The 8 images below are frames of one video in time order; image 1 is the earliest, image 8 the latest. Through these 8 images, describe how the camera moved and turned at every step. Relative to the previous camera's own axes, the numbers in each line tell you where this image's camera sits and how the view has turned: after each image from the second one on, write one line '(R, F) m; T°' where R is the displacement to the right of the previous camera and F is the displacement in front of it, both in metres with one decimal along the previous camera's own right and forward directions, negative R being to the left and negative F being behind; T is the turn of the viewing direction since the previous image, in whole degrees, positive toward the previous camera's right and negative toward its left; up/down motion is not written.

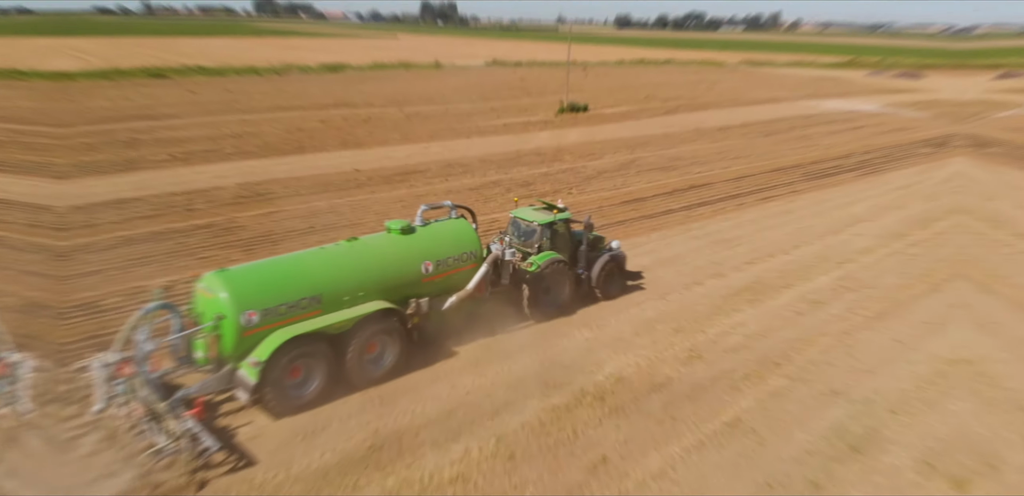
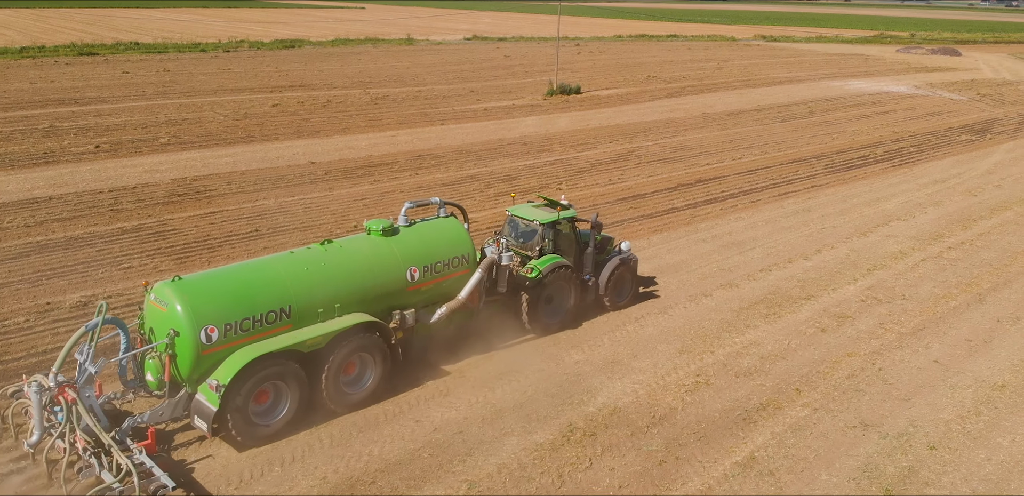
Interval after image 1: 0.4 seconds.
(-1.0, +3.8) m; +3°
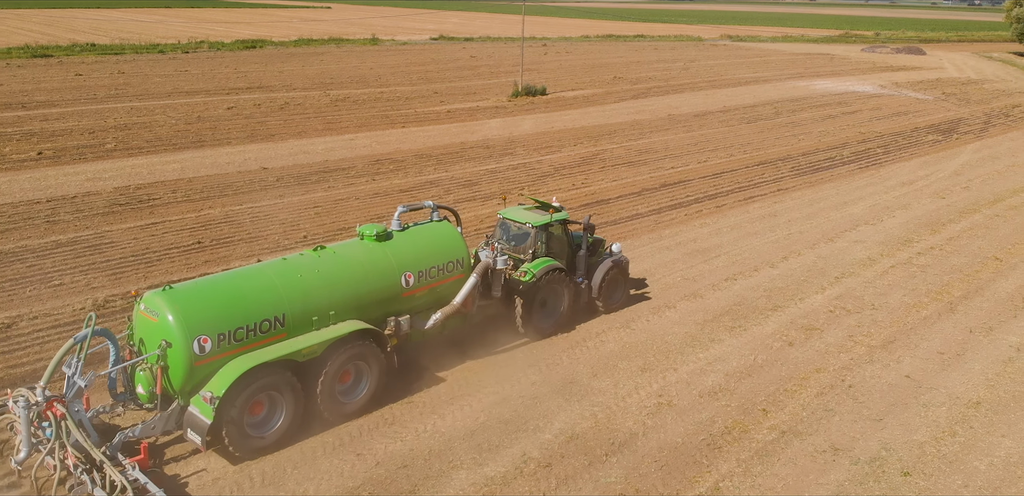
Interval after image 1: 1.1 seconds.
(+0.2, +0.6) m; +2°
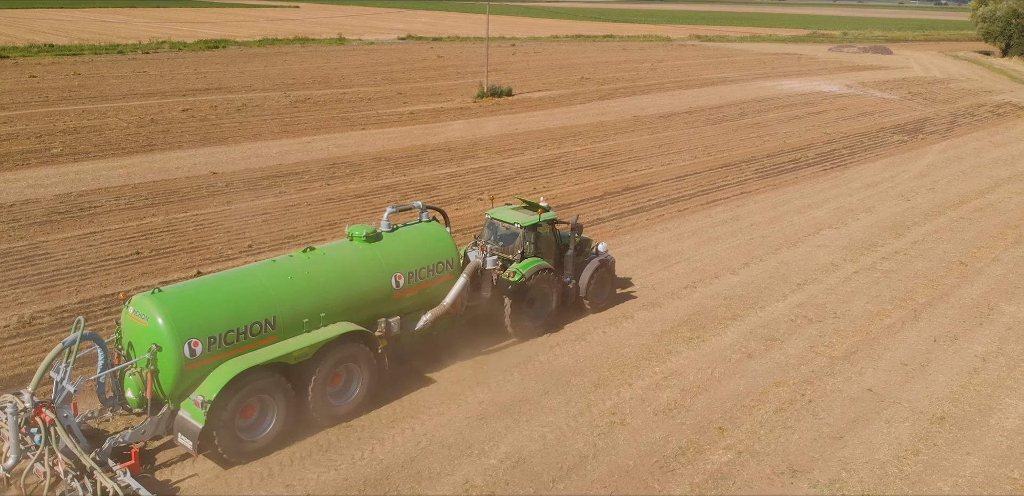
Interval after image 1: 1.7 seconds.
(+0.3, +0.5) m; +2°
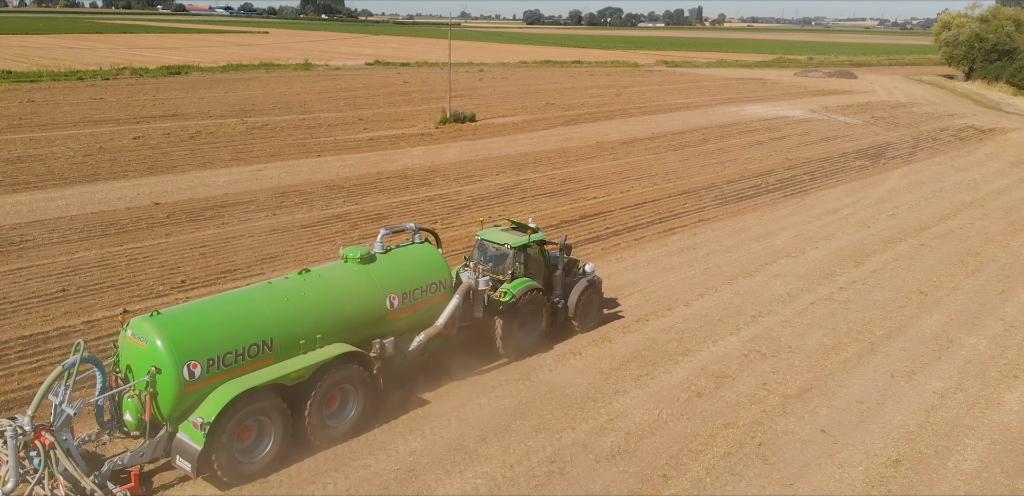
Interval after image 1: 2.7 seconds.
(+0.4, +0.5) m; +2°
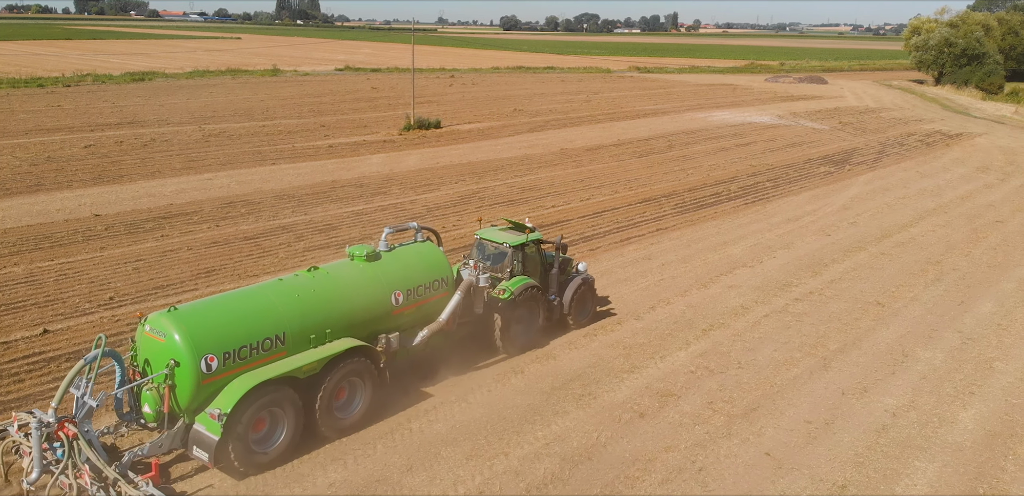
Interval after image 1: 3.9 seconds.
(+0.5, +0.5) m; +1°
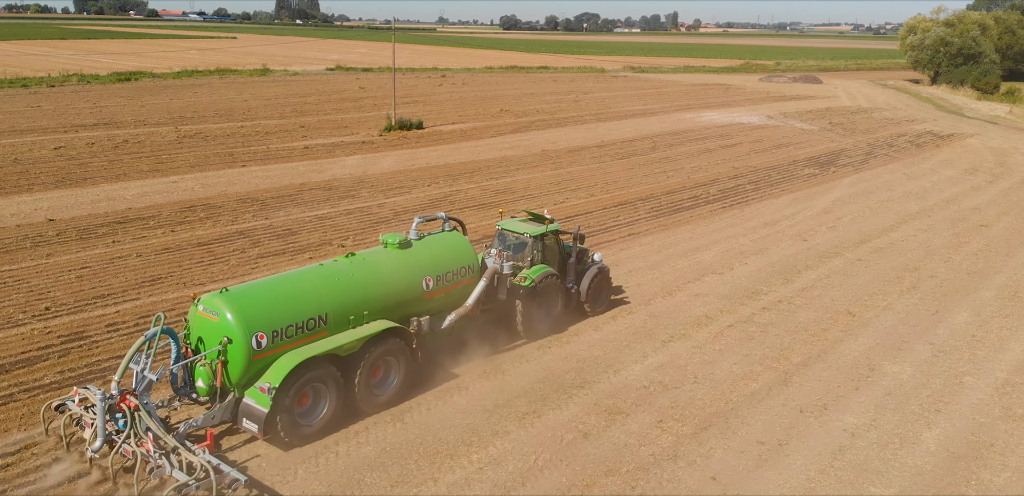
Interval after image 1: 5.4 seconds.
(+0.6, +0.5) m; 0°
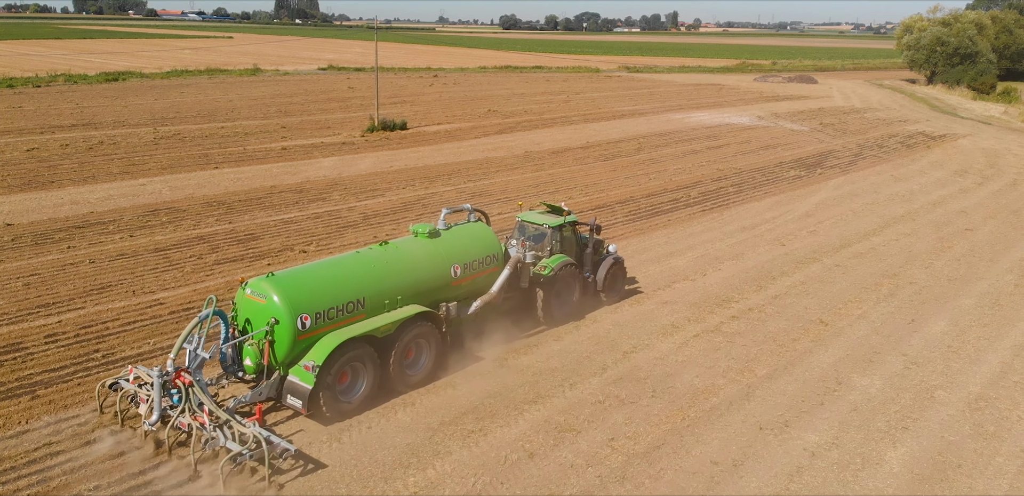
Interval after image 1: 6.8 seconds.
(+0.5, +0.4) m; 0°
